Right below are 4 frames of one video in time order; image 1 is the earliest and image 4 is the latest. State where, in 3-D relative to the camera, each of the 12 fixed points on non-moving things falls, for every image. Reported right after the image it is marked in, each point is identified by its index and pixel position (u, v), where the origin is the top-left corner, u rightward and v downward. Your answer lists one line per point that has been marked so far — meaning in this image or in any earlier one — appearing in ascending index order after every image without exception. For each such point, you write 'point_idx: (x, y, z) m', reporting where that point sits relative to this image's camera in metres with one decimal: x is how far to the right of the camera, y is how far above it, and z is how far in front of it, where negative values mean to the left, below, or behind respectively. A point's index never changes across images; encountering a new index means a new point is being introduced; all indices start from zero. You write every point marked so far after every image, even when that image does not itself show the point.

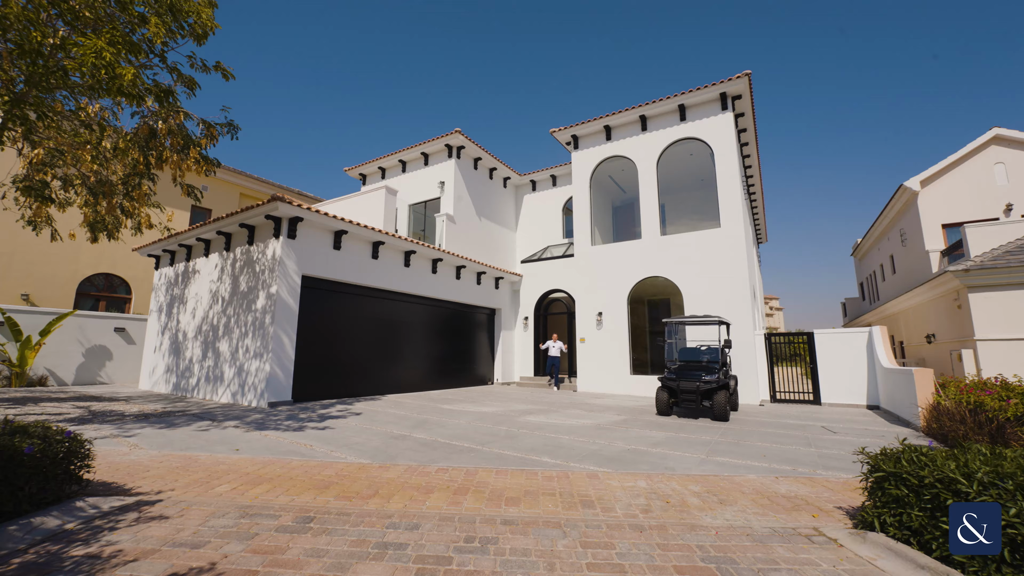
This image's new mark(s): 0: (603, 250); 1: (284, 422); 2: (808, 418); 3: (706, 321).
0: (+3.3, +1.4, +14.4) m
1: (-3.9, -2.3, +6.7) m
2: (+6.8, -3.0, +9.1) m
3: (+4.7, -0.8, +9.7) m
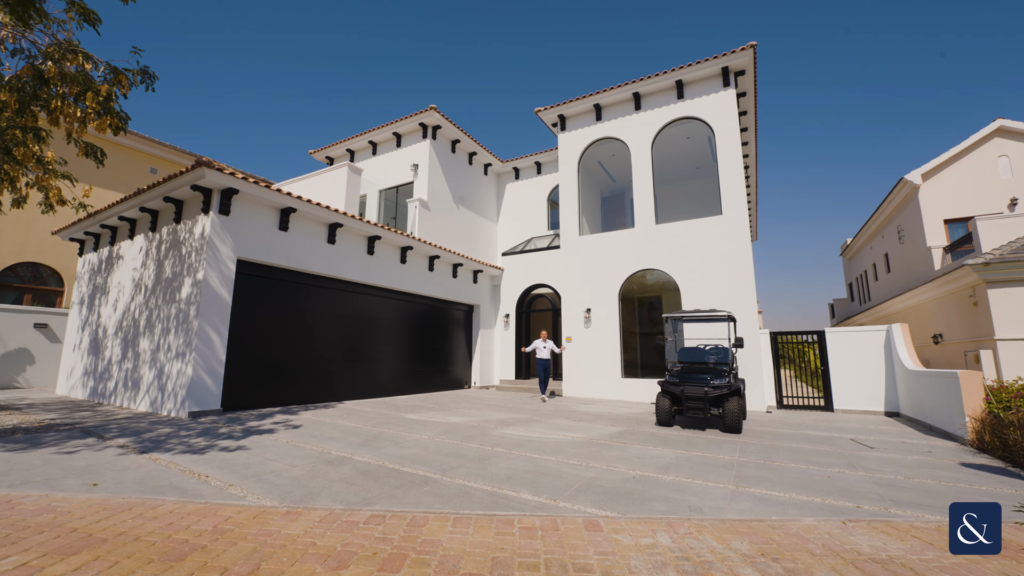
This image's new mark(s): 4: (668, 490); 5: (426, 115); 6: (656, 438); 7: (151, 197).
0: (+2.7, +1.6, +13.2) m
1: (-4.2, -2.0, +5.2) m
2: (+6.3, -2.8, +7.9) m
3: (+4.3, -0.6, +8.5) m
4: (+1.6, -2.1, +4.1) m
5: (-2.9, +6.0, +13.8) m
6: (+2.4, -2.5, +6.6) m
7: (-7.3, +1.8, +8.0) m
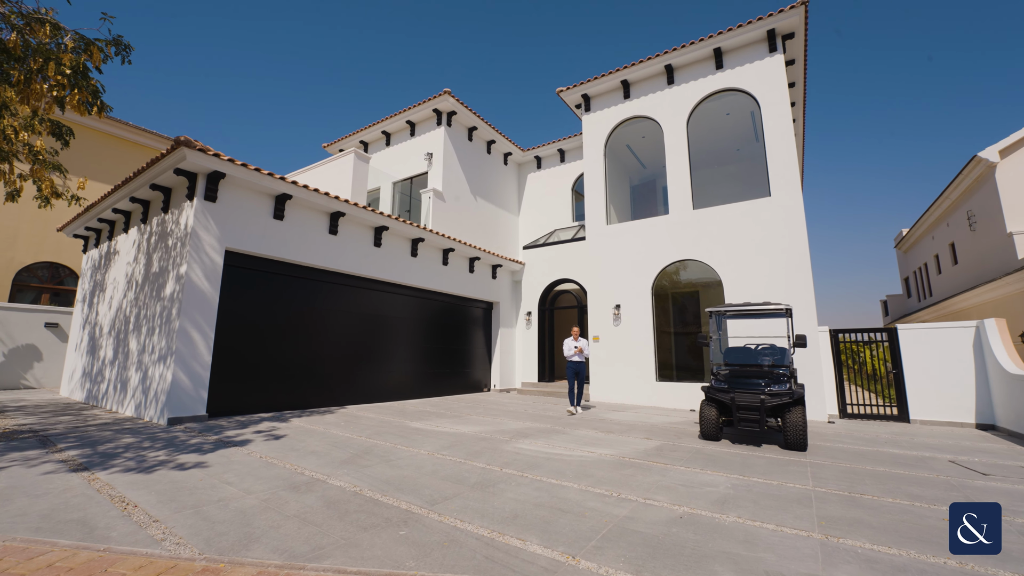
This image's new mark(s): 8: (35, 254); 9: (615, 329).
0: (+3.3, +1.7, +12.0) m
1: (-4.1, -1.9, +4.5) m
2: (+6.6, -2.6, +6.5) m
3: (+4.6, -0.4, +7.2) m
4: (+1.7, -1.9, +3.0) m
5: (-2.3, +6.1, +13.0) m
6: (+2.6, -2.3, +5.4) m
7: (-7.0, +1.9, +7.5) m
8: (-15.6, +1.1, +13.0) m
9: (+3.0, -1.2, +11.6) m
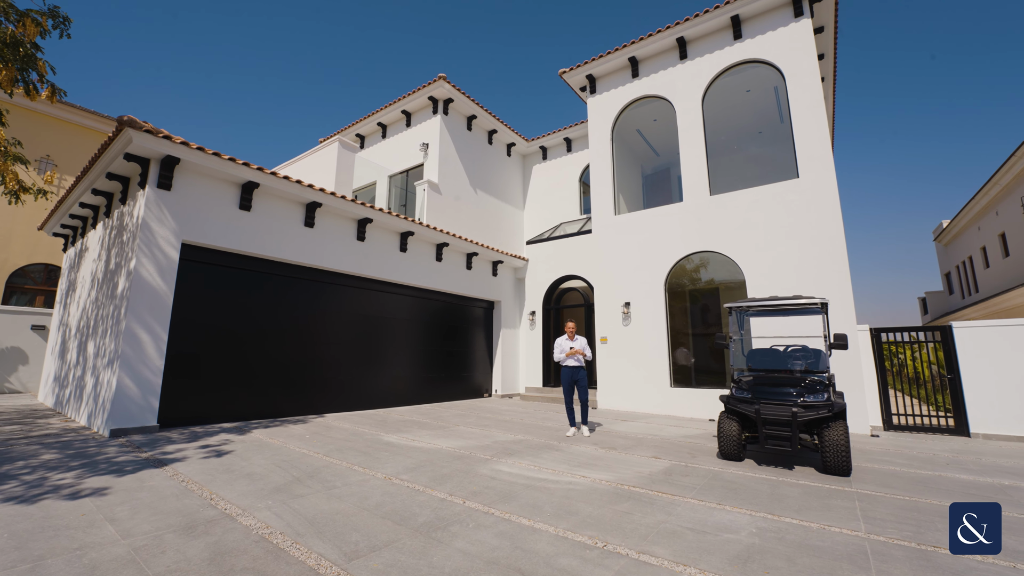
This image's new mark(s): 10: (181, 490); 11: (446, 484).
0: (+3.3, +1.8, +11.0) m
1: (-4.4, -1.8, +3.8) m
2: (+6.4, -2.4, +5.4) m
3: (+4.4, -0.3, +6.2) m
4: (+1.3, -1.8, +2.0) m
5: (-2.4, +6.2, +12.2) m
6: (+2.3, -2.2, +4.4) m
7: (-7.2, +2.0, +6.9) m
8: (-15.6, +1.0, +12.8) m
9: (+3.0, -1.1, +10.6) m
10: (-3.1, -1.9, +3.7) m
11: (-0.7, -2.0, +4.1) m
